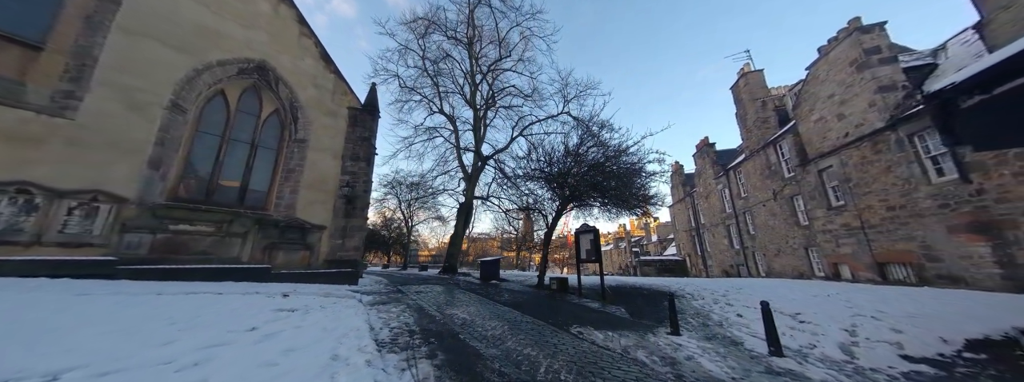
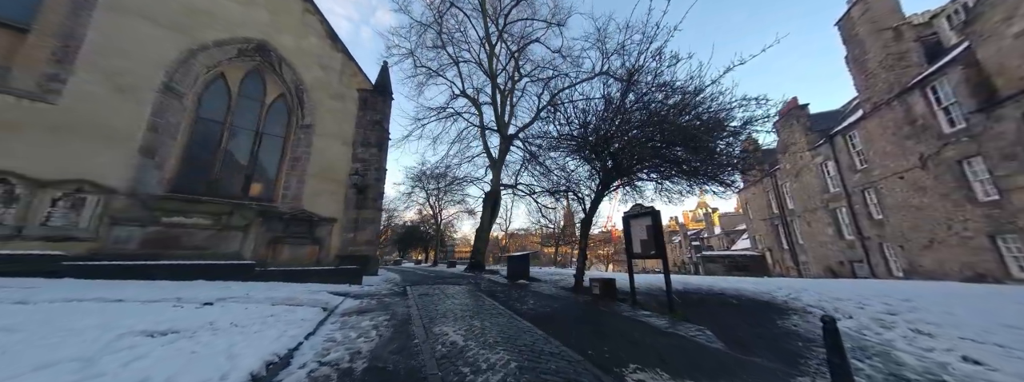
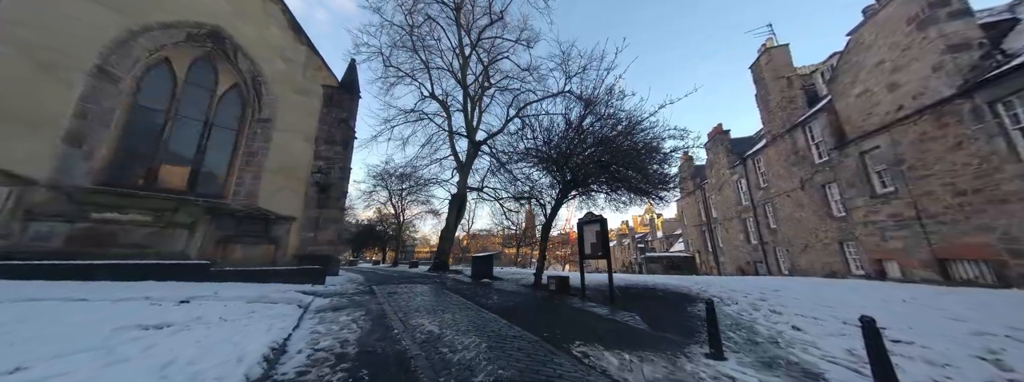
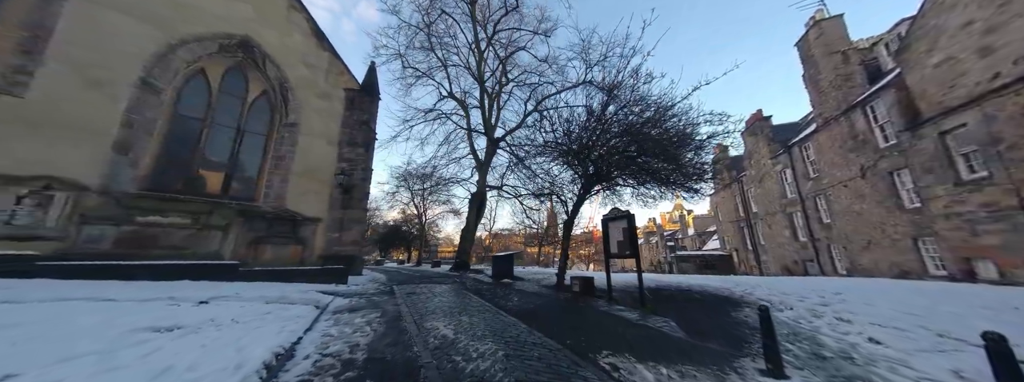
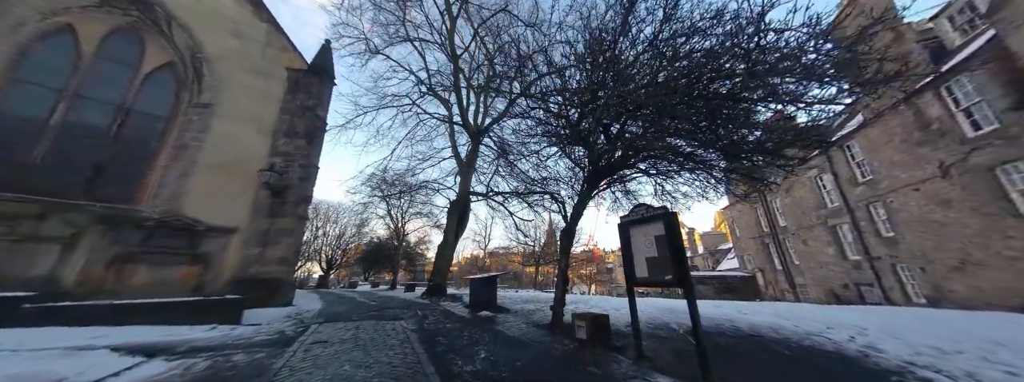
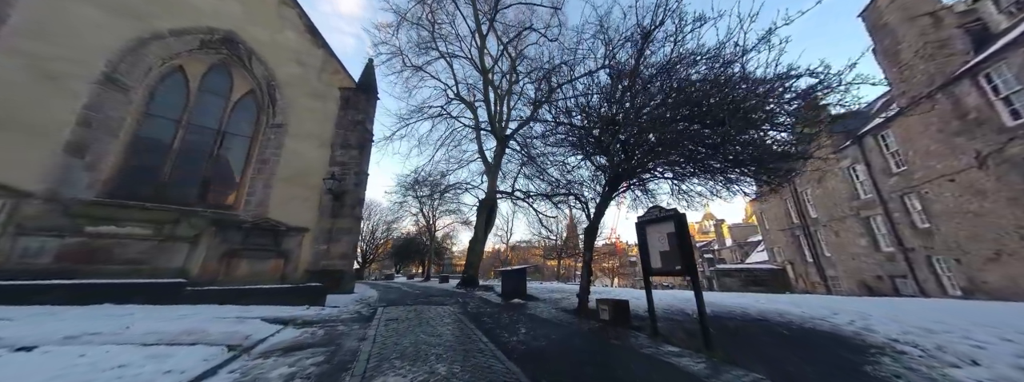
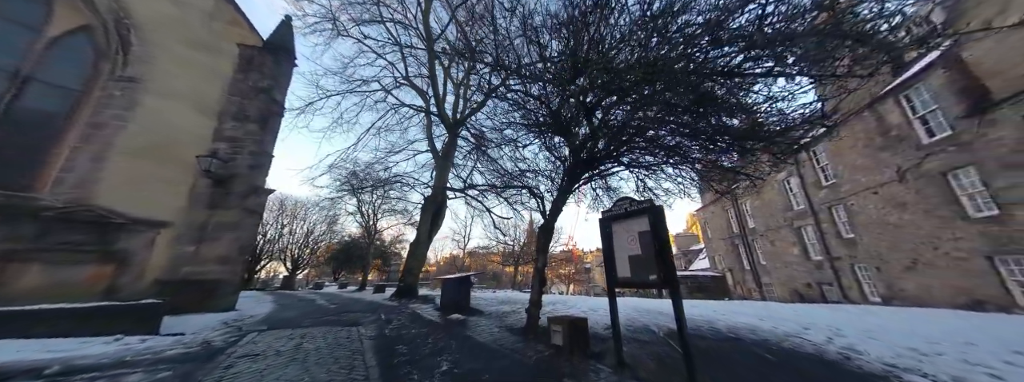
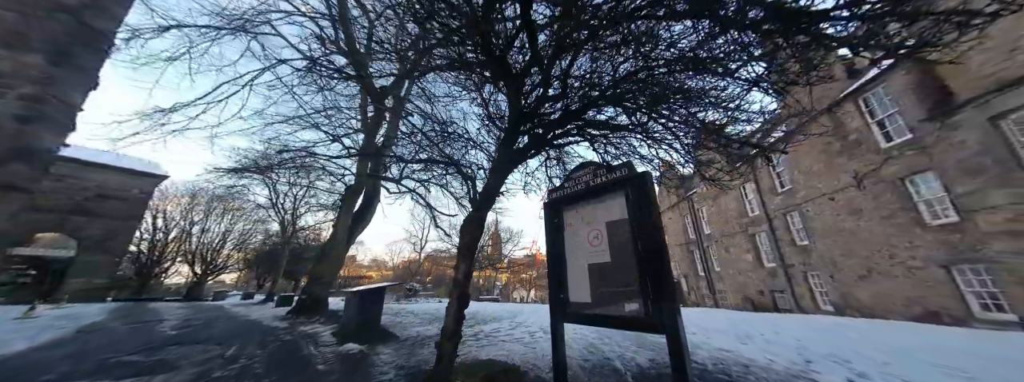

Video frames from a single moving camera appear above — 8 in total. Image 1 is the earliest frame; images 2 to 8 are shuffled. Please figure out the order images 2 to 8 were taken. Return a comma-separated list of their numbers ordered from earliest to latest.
3, 4, 2, 6, 5, 7, 8
